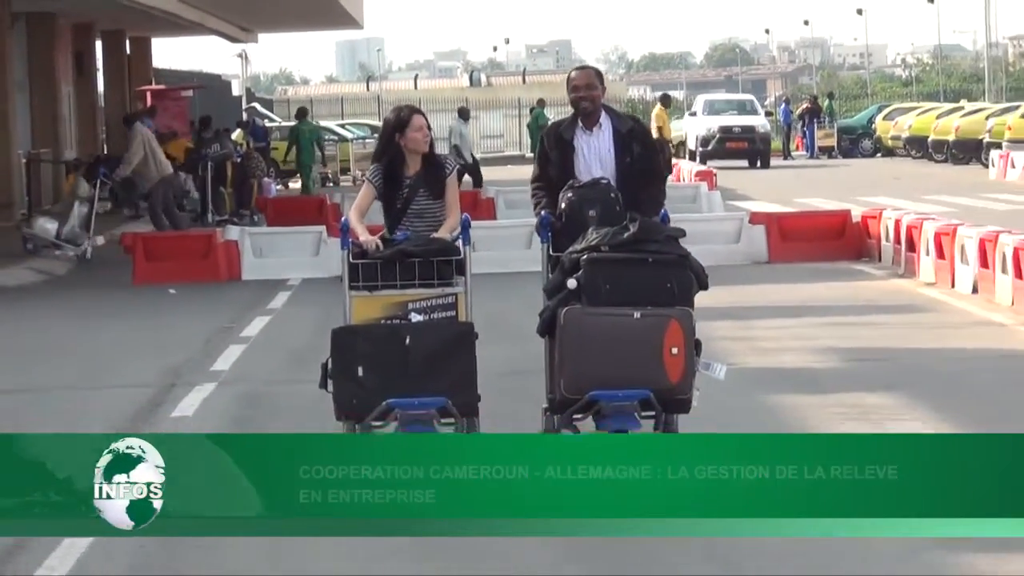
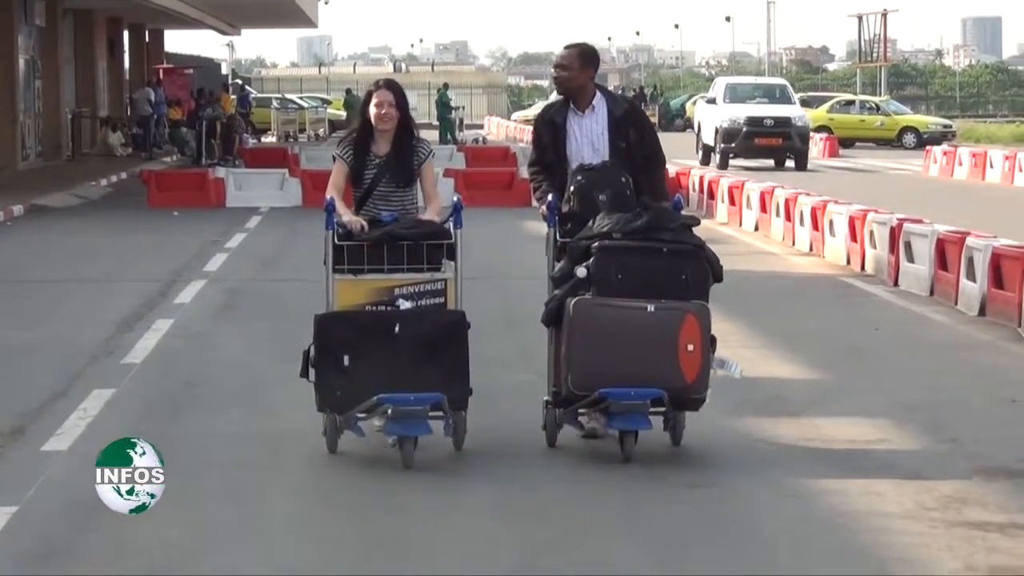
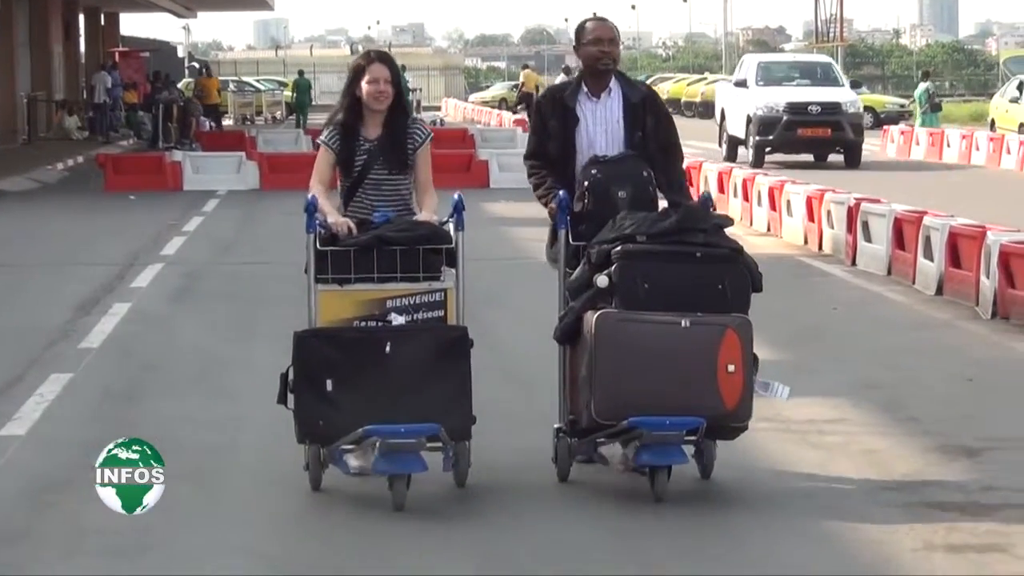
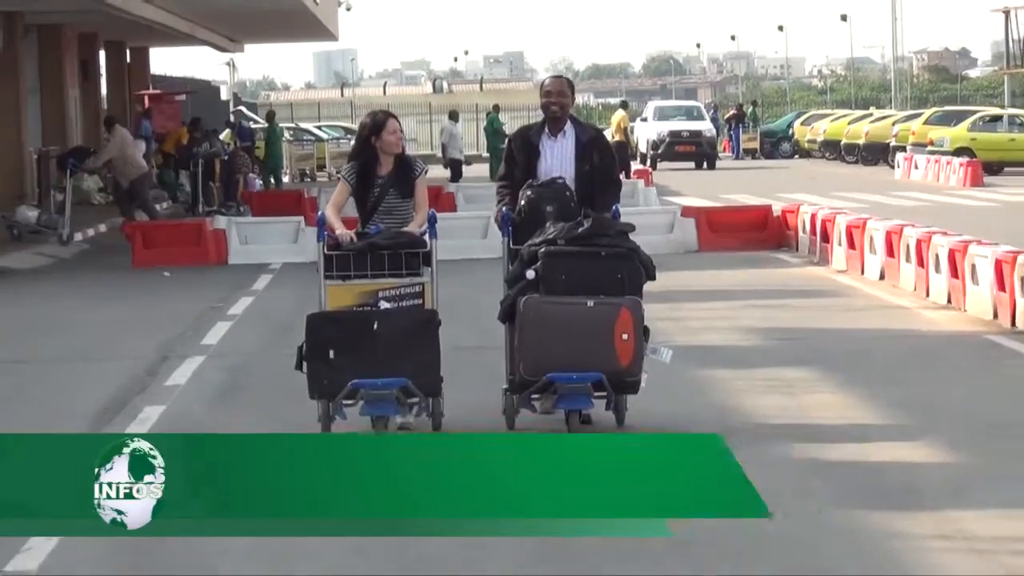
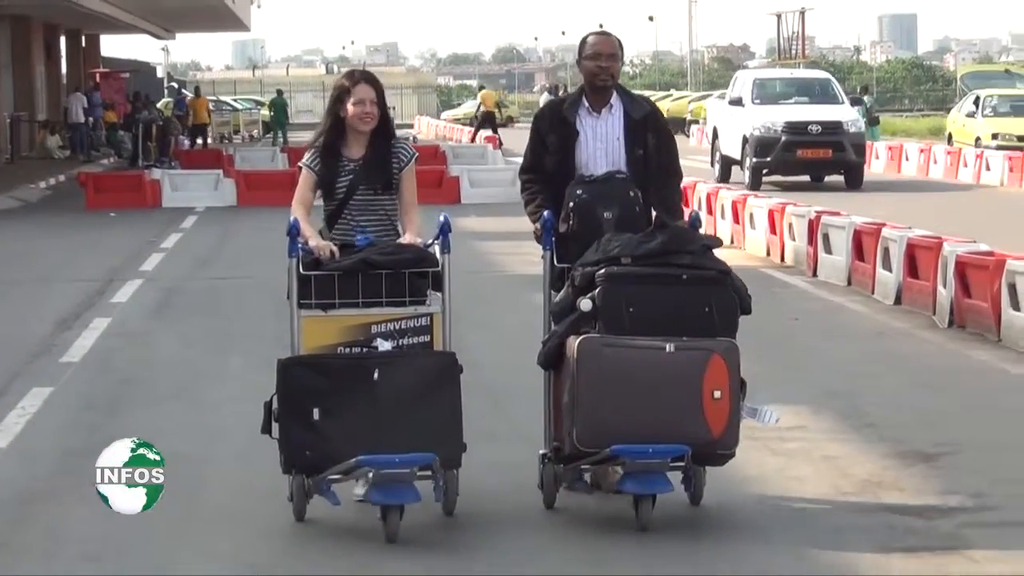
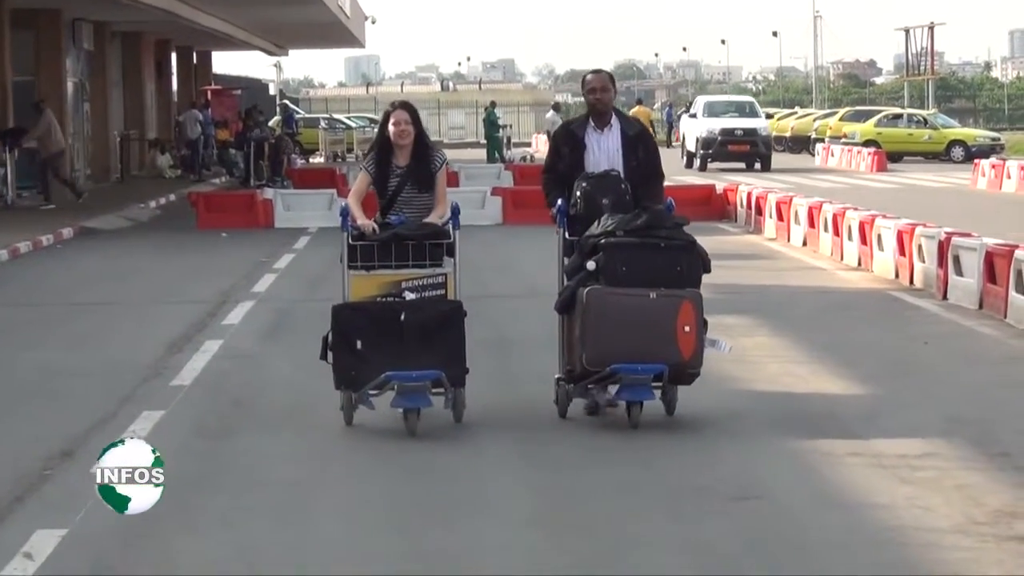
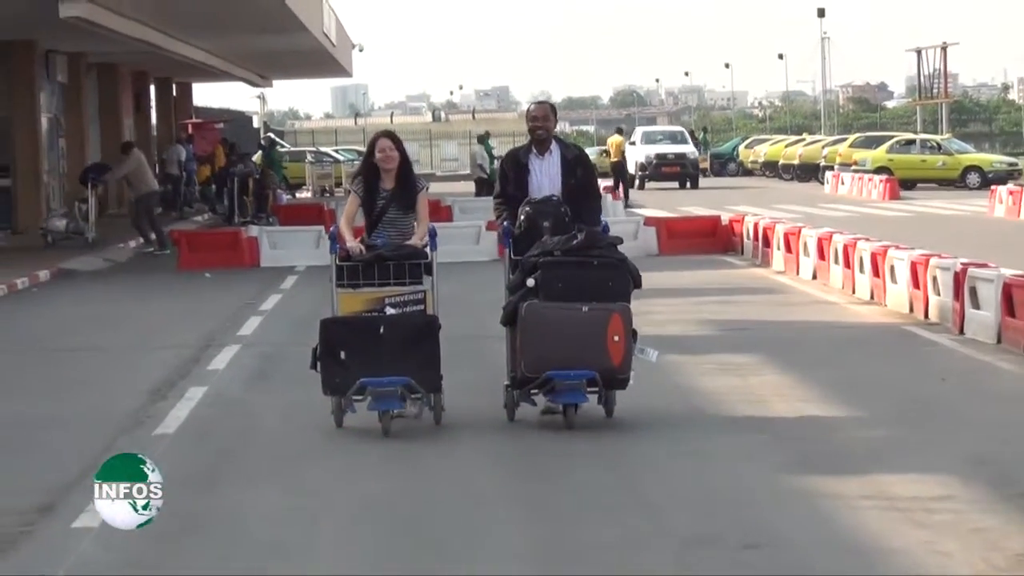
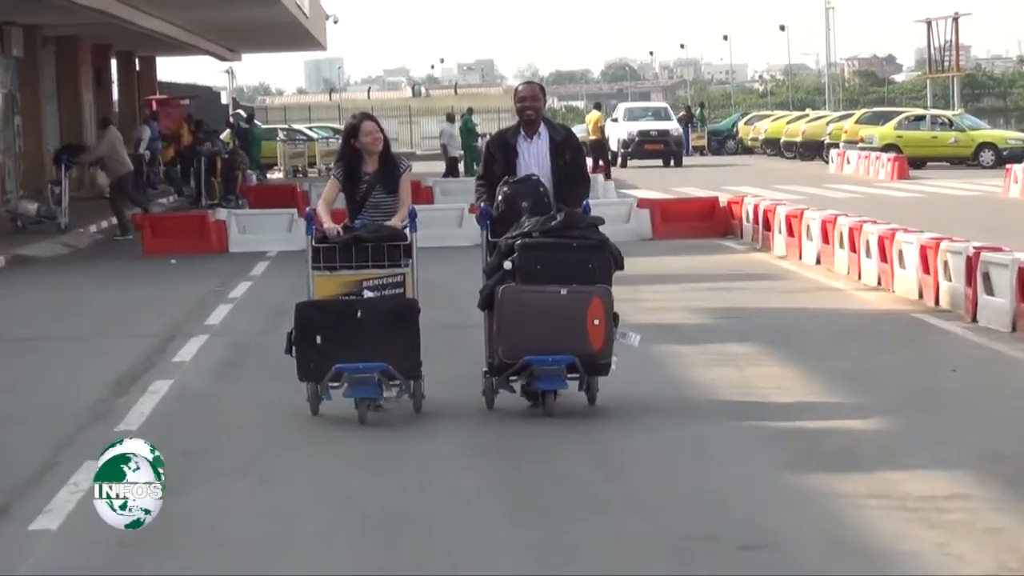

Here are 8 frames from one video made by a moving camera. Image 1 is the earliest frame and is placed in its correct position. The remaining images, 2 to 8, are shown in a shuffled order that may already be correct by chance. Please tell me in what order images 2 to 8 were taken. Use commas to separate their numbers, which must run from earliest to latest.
4, 8, 7, 6, 2, 3, 5
